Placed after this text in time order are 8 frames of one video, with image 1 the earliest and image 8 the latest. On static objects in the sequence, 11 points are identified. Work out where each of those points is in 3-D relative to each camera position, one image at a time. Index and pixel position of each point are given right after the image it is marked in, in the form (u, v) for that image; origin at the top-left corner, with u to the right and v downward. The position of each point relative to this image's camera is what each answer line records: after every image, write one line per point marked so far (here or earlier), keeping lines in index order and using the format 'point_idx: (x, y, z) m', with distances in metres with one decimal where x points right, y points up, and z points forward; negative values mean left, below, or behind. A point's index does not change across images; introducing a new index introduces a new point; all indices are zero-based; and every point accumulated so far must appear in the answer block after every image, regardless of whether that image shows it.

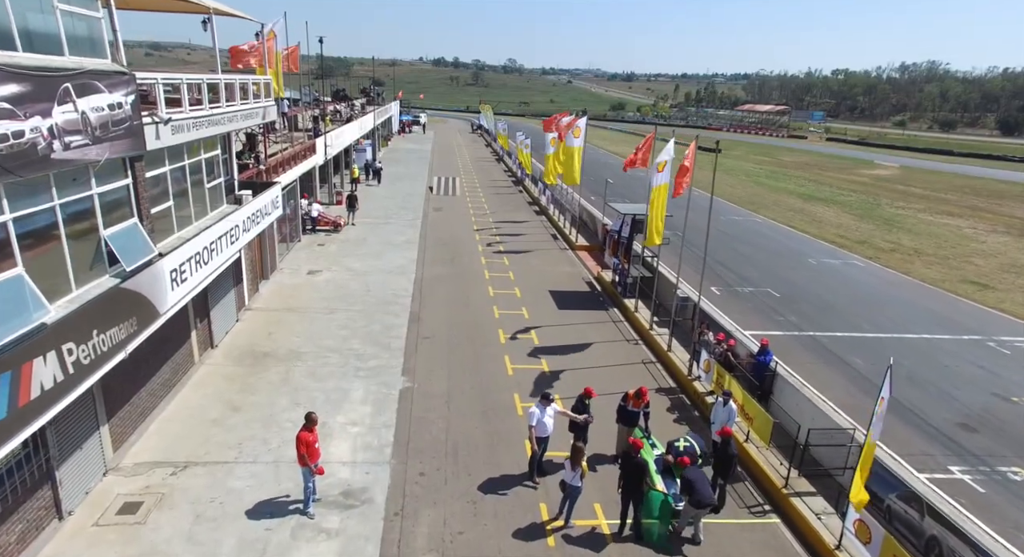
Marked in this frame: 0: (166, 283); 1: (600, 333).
0: (-5.1, -0.1, +10.2) m
1: (+2.4, -1.5, +18.7) m
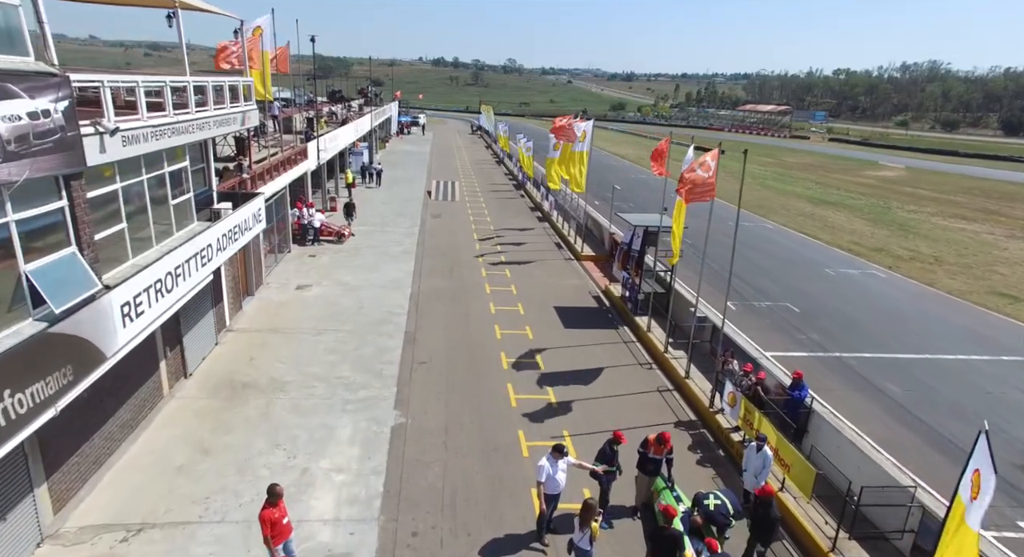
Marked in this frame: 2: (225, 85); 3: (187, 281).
0: (-5.0, -0.5, +8.7) m
1: (+2.5, -1.9, +17.3) m
2: (-6.1, +4.0, +14.4) m
3: (-5.4, 0.0, +11.5) m
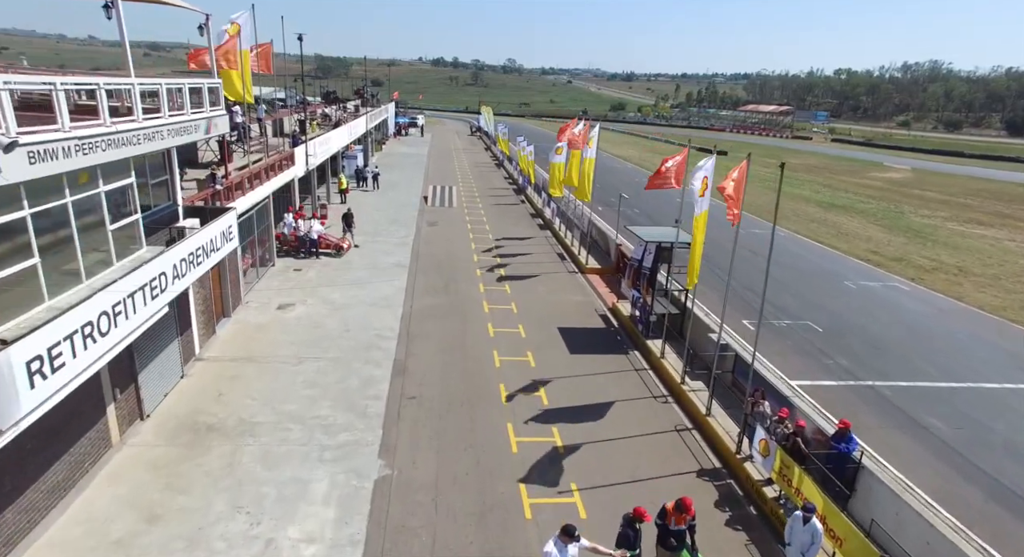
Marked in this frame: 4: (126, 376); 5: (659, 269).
0: (-5.0, -1.0, +7.0) m
1: (+2.5, -2.5, +15.6) m
2: (-6.1, +3.5, +12.7) m
3: (-5.4, -0.6, +9.8) m
4: (-6.6, -1.7, +11.9) m
5: (+3.8, +0.3, +18.0) m
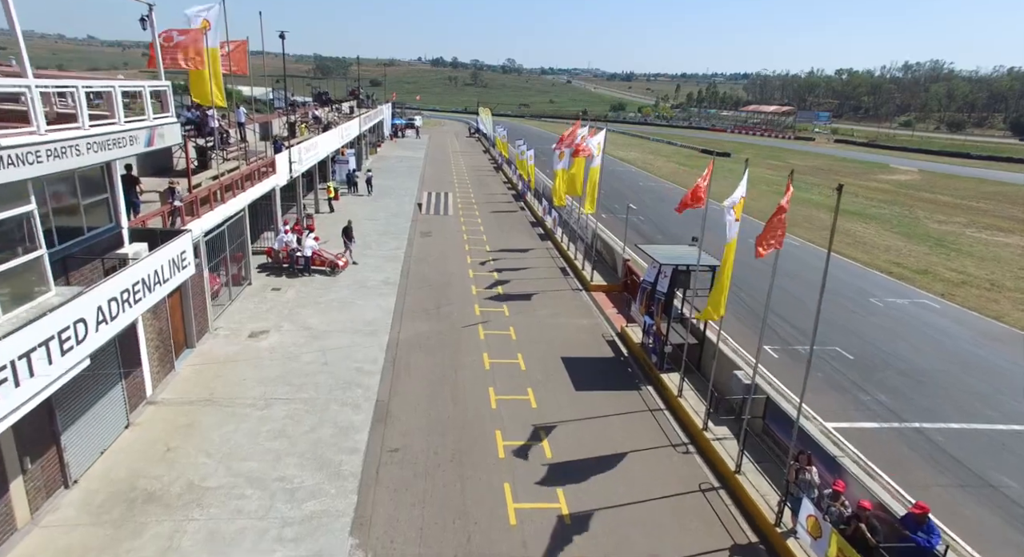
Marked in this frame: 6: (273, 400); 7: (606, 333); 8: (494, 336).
0: (-5.0, -1.6, +5.0) m
1: (+2.4, -3.1, +13.6) m
2: (-6.1, +2.9, +10.7) m
3: (-5.4, -1.2, +7.8) m
4: (-6.7, -2.3, +9.9) m
5: (+3.8, -0.3, +16.0) m
6: (-4.8, -2.5, +14.0) m
7: (+2.6, -1.5, +19.4) m
8: (-0.5, -1.5, +18.7) m
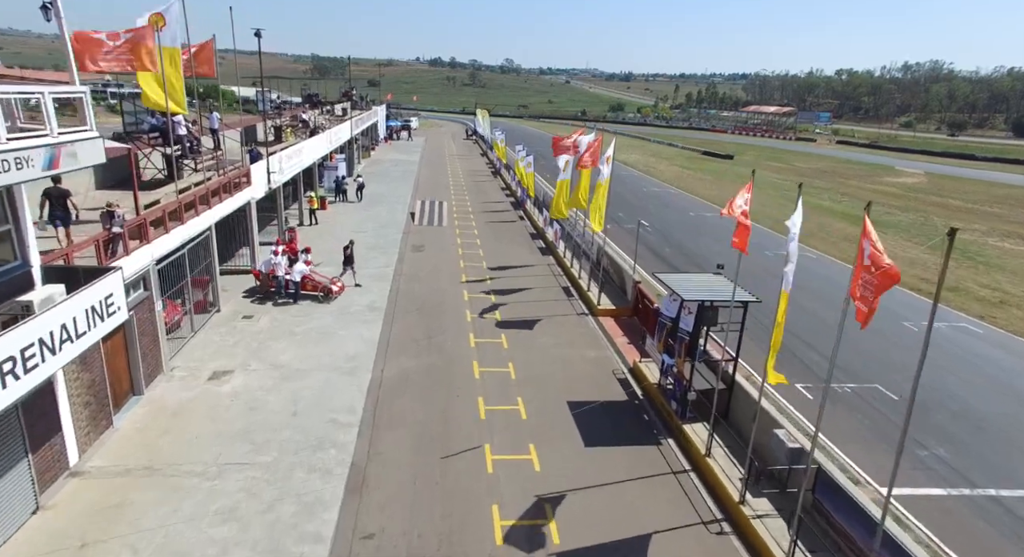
0: (-5.0, -2.4, +2.8) m
1: (+2.4, -3.8, +11.3) m
2: (-6.1, +2.2, +8.5) m
3: (-5.4, -1.9, +5.5) m
4: (-6.7, -3.0, +7.6) m
5: (+3.7, -1.1, +13.7) m
6: (-4.9, -3.2, +11.7) m
7: (+2.6, -2.2, +17.1) m
8: (-0.5, -2.2, +16.5) m
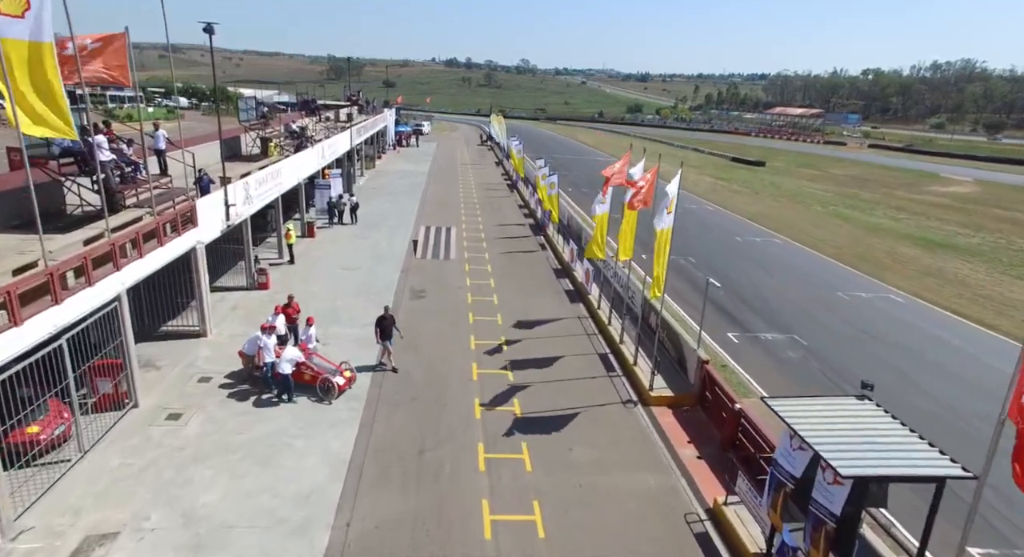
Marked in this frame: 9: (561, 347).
0: (-4.9, -4.1, -2.5) m
1: (+2.7, -5.5, +5.9) m
2: (-5.8, +0.5, +3.3) m
3: (-5.2, -3.6, +0.3) m
4: (-6.4, -4.7, +2.4) m
5: (+4.1, -2.8, +8.3) m
6: (-4.5, -4.9, +6.5) m
7: (+3.1, -4.0, +11.7) m
8: (-0.1, -4.0, +11.1) m
9: (+1.3, -1.8, +18.8) m
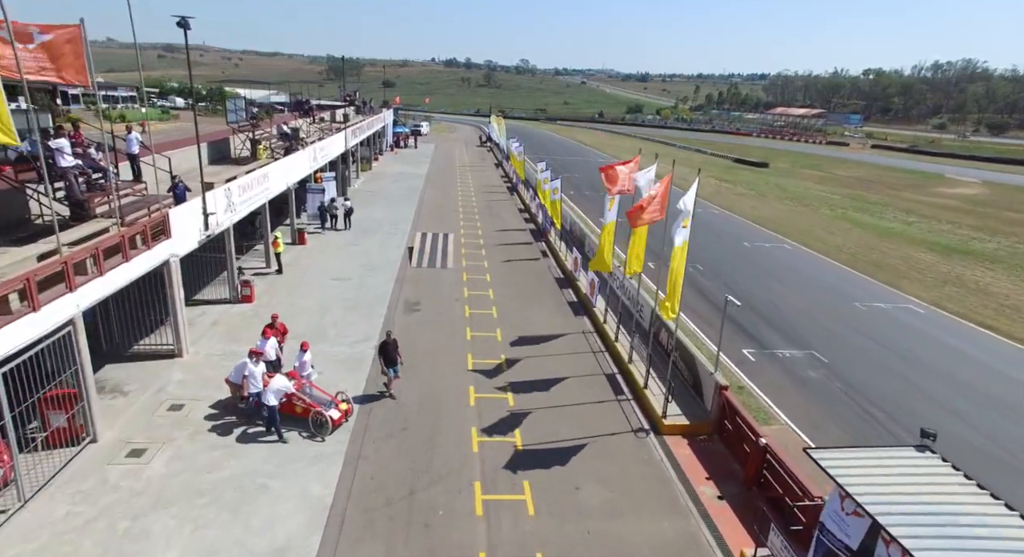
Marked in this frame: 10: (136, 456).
0: (-4.9, -4.4, -3.8) m
1: (+2.8, -5.9, +4.5) m
2: (-5.8, +0.1, +1.9) m
3: (-5.2, -4.0, -1.1) m
4: (-6.4, -5.1, +1.0) m
5: (+4.1, -3.2, +6.9) m
6: (-4.5, -5.3, +5.1) m
7: (+3.1, -4.3, +10.3) m
8: (0.0, -4.3, +9.8) m
9: (+1.3, -2.2, +17.4) m
10: (-6.7, -3.1, +12.3) m
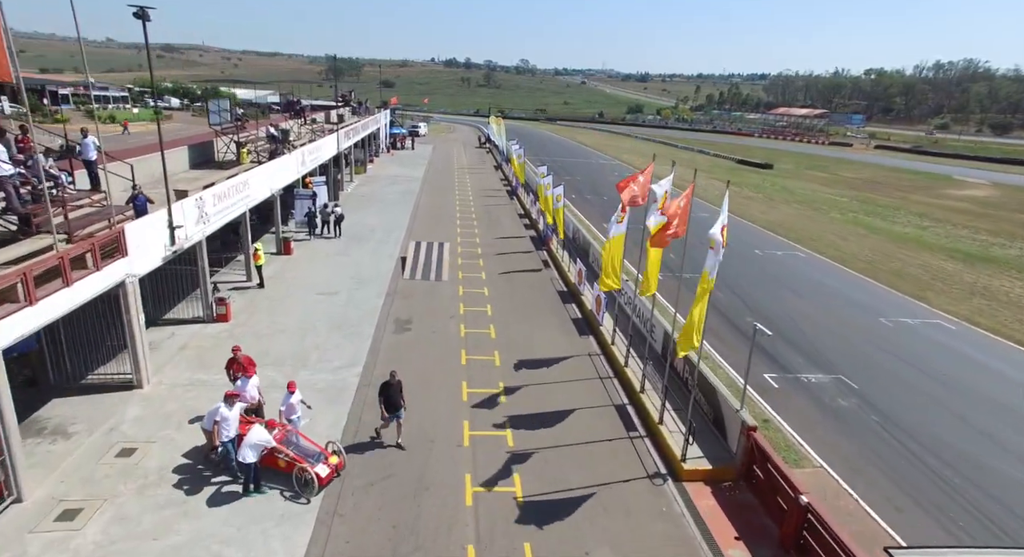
0: (-4.9, -4.9, -5.6) m
1: (+2.7, -6.4, +2.8) m
2: (-5.8, -0.4, +0.1) m
3: (-5.2, -4.4, -2.9) m
4: (-6.4, -5.5, -0.8) m
5: (+4.1, -3.6, +5.1) m
6: (-4.5, -5.7, +3.3) m
7: (+3.1, -4.8, +8.5) m
8: (-0.1, -4.8, +8.0) m
9: (+1.3, -2.7, +15.6) m
10: (-6.7, -3.6, +10.6) m
